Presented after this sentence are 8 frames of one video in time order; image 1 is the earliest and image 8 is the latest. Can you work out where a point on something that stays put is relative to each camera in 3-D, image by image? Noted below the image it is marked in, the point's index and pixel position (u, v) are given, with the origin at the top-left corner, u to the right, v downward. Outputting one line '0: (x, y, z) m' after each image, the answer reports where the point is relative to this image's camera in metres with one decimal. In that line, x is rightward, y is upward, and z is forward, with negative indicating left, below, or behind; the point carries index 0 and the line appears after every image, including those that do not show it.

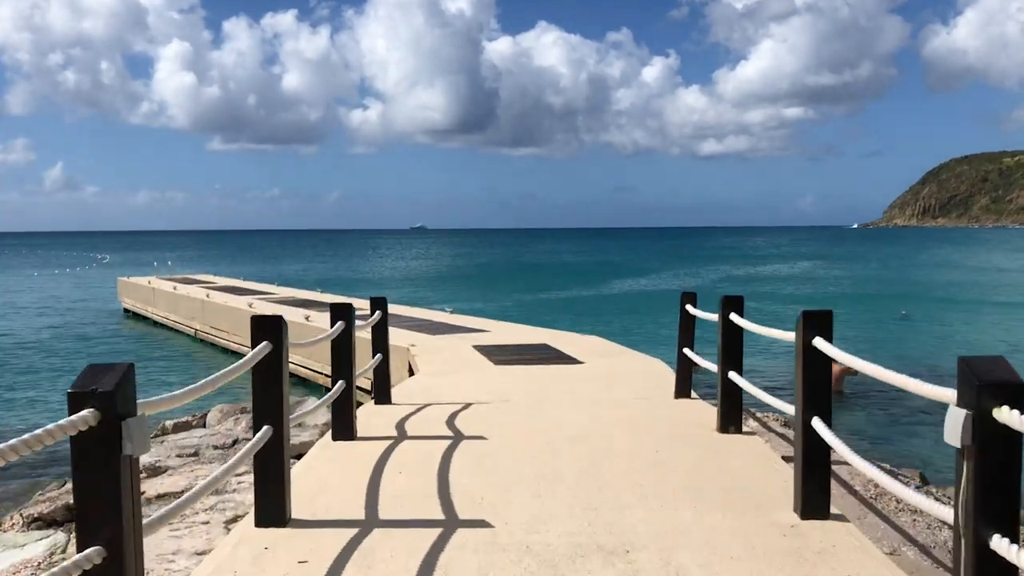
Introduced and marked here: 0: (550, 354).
0: (+0.8, -1.4, +18.7) m
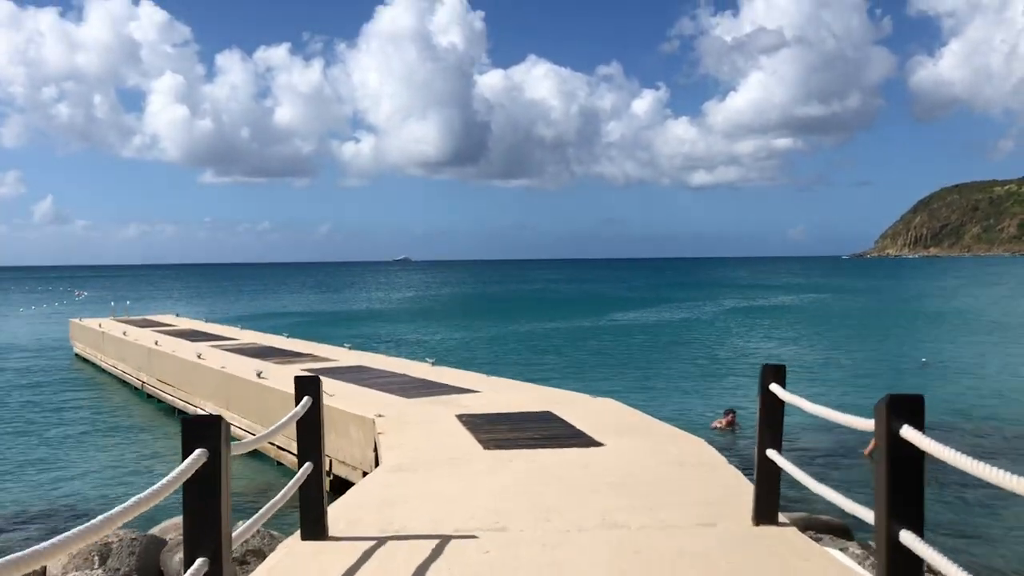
0: (+0.7, -2.3, +14.4) m
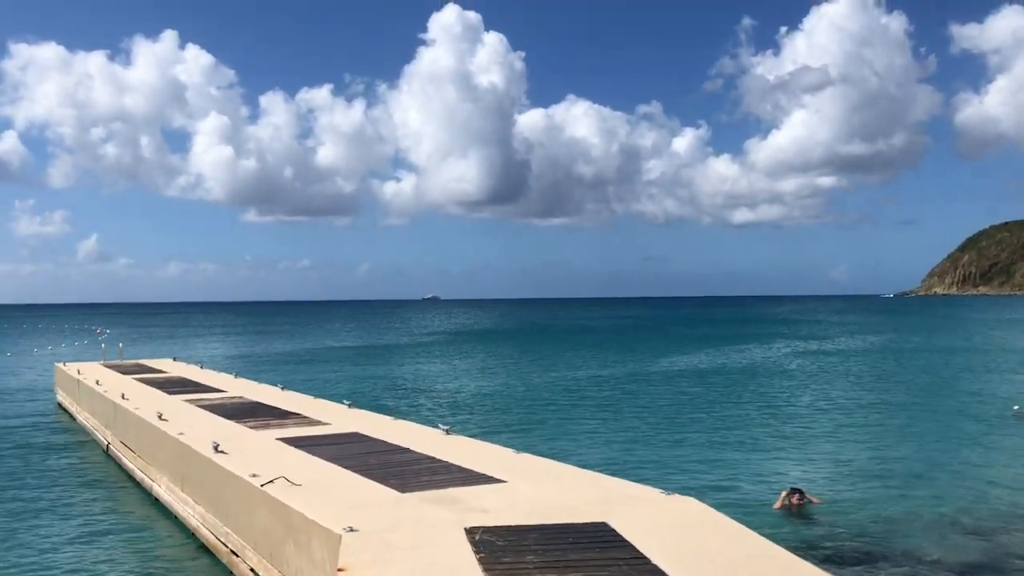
0: (+1.1, -2.8, +9.0) m
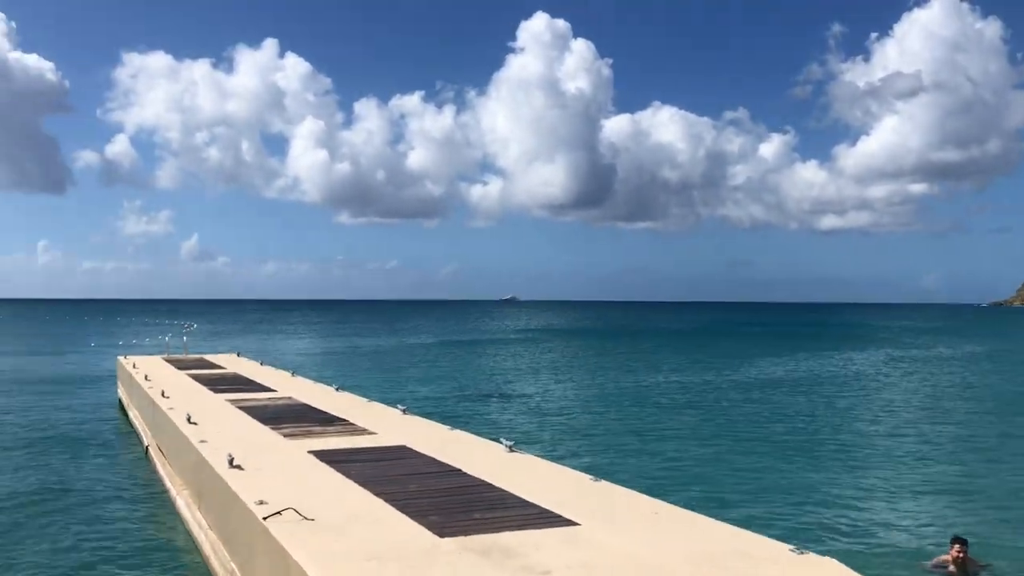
0: (+1.6, -2.6, +5.8) m
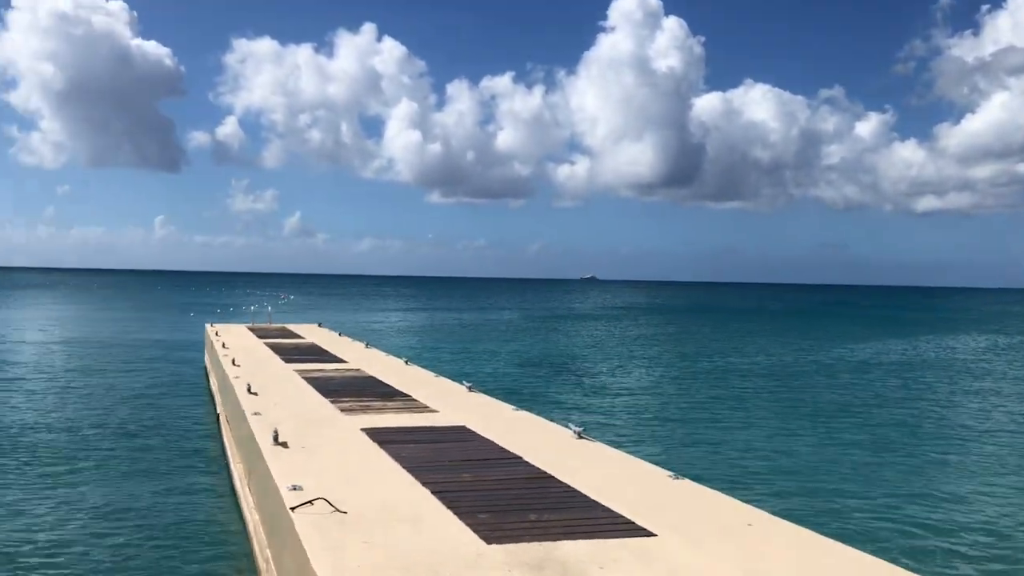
0: (+1.8, -2.3, +4.2) m
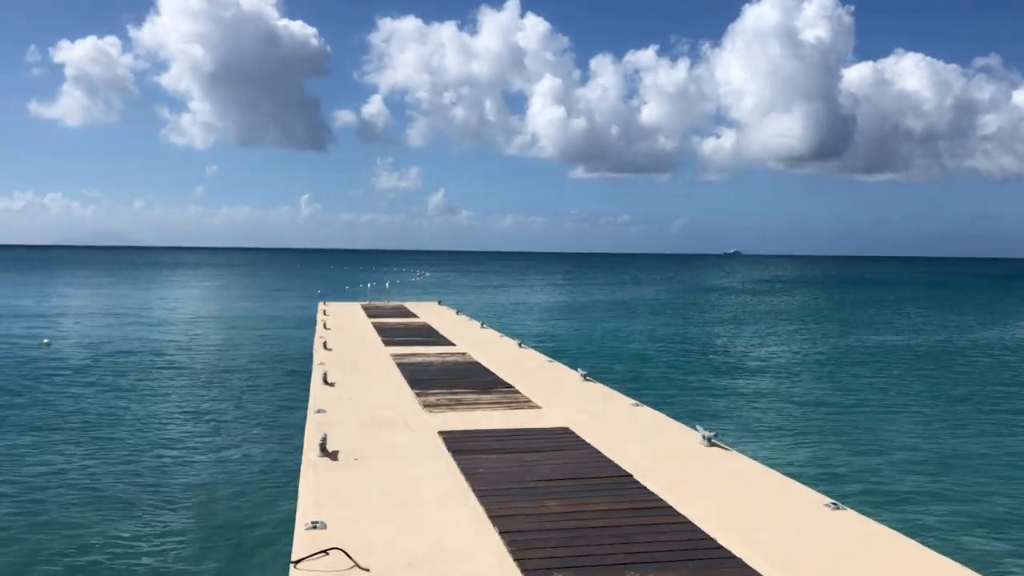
0: (+1.6, -2.2, +1.2) m
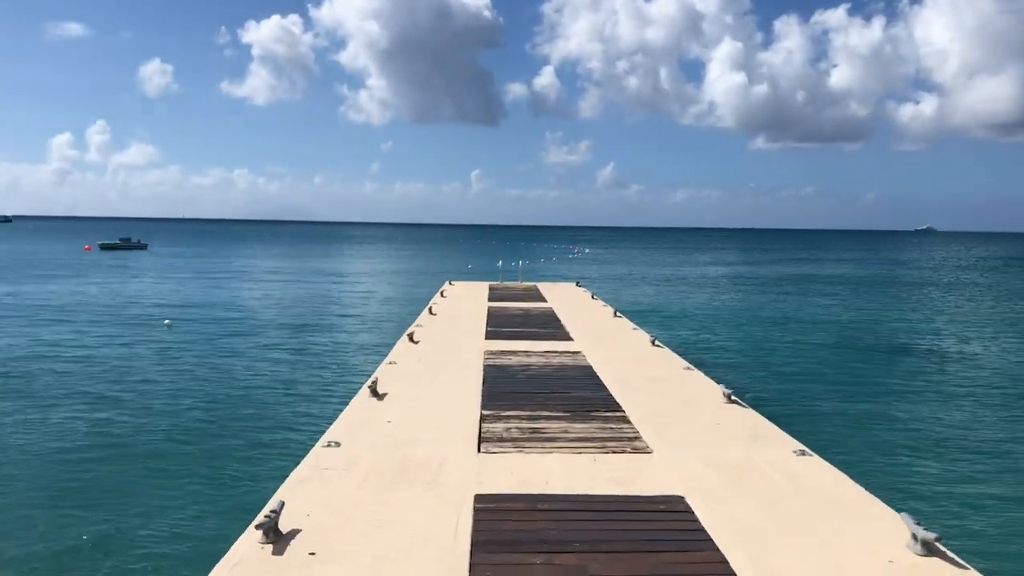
0: (+0.3, -2.4, -2.8) m
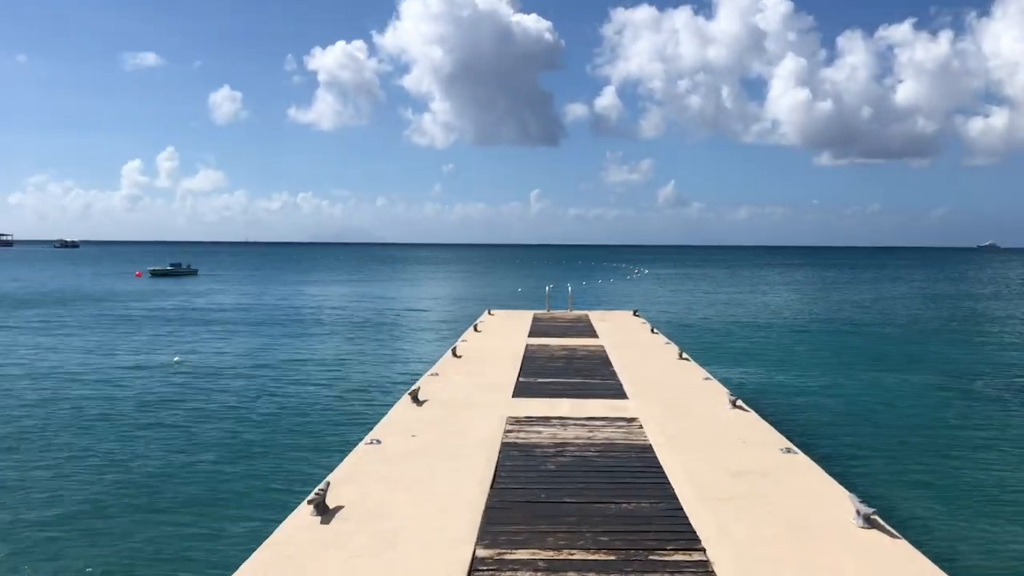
0: (-0.2, -2.6, -4.8) m
